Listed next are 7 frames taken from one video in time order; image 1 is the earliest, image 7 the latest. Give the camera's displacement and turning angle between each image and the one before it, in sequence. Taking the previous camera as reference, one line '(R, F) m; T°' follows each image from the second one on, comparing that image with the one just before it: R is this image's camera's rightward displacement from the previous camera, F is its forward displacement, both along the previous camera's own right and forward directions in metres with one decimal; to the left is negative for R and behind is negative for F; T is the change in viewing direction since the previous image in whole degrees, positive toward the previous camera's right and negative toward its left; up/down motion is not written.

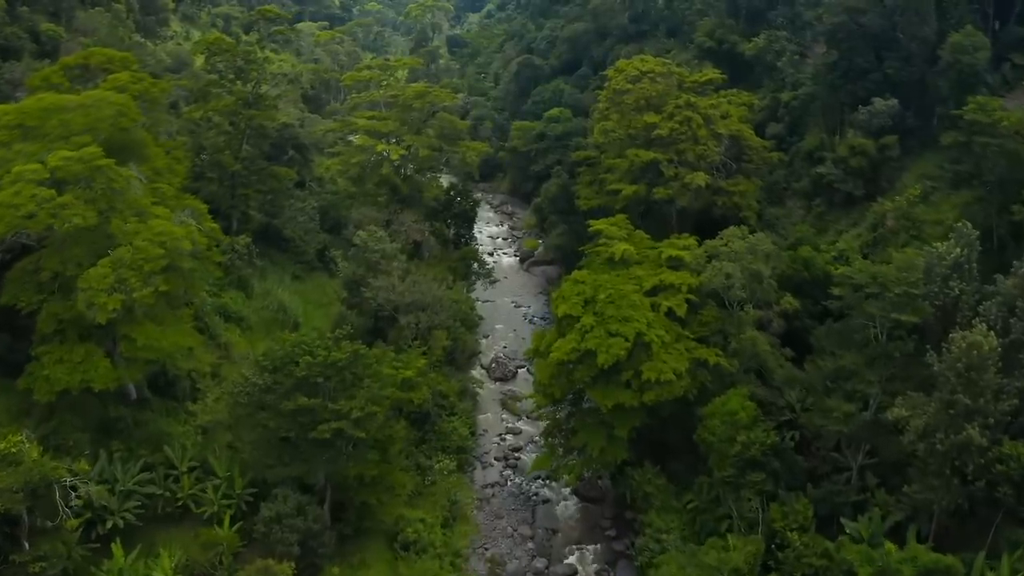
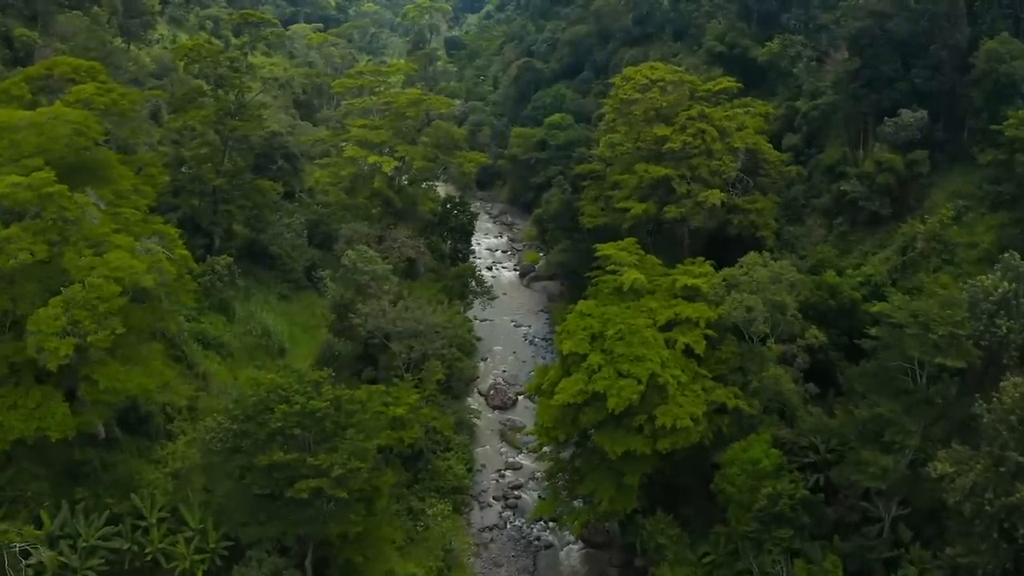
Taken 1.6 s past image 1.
(0.0, +1.7) m; 0°
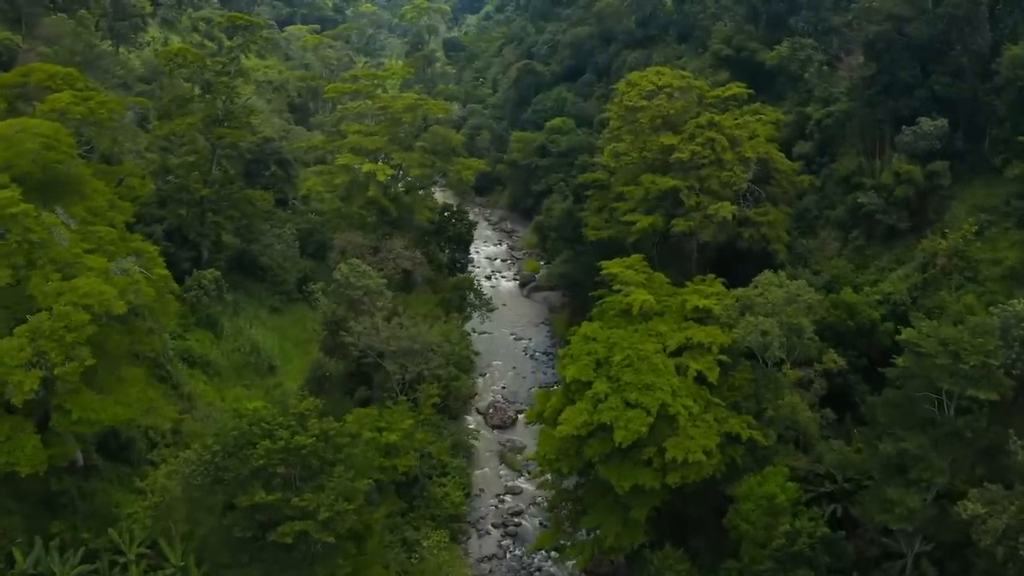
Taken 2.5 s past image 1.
(0.0, +1.0) m; 0°
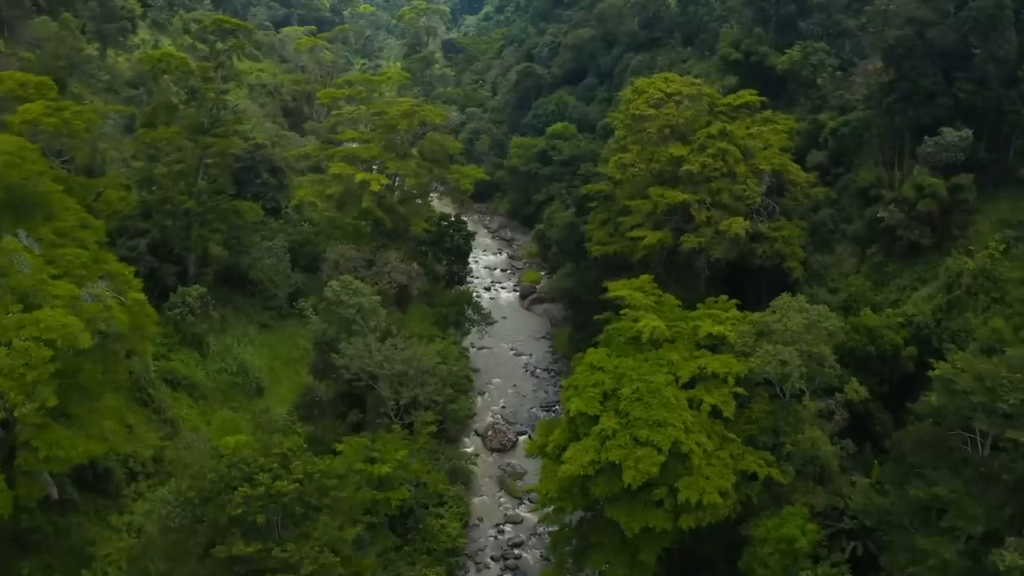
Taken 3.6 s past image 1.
(0.0, +1.1) m; 0°
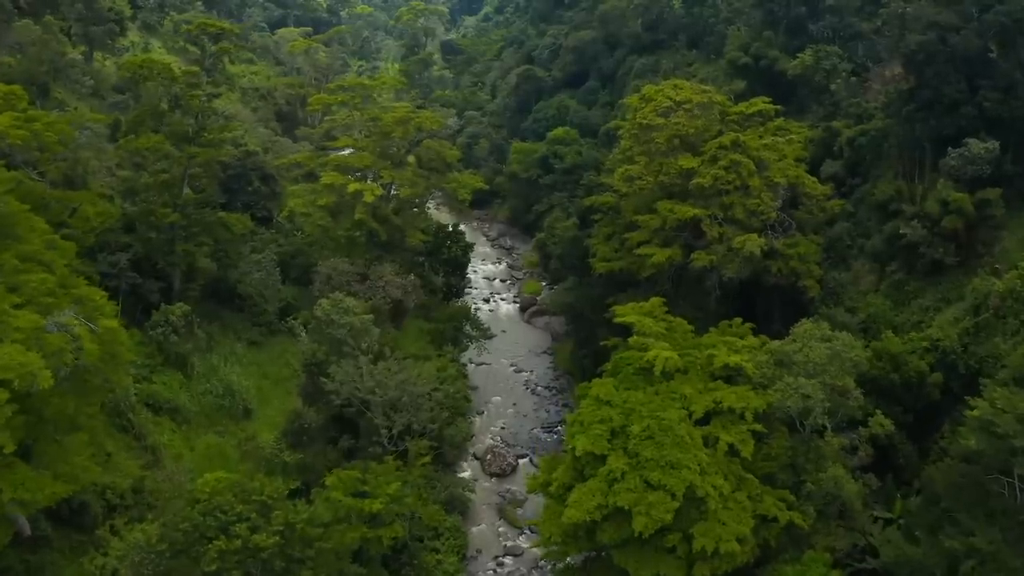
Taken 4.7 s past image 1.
(0.0, +1.1) m; 0°
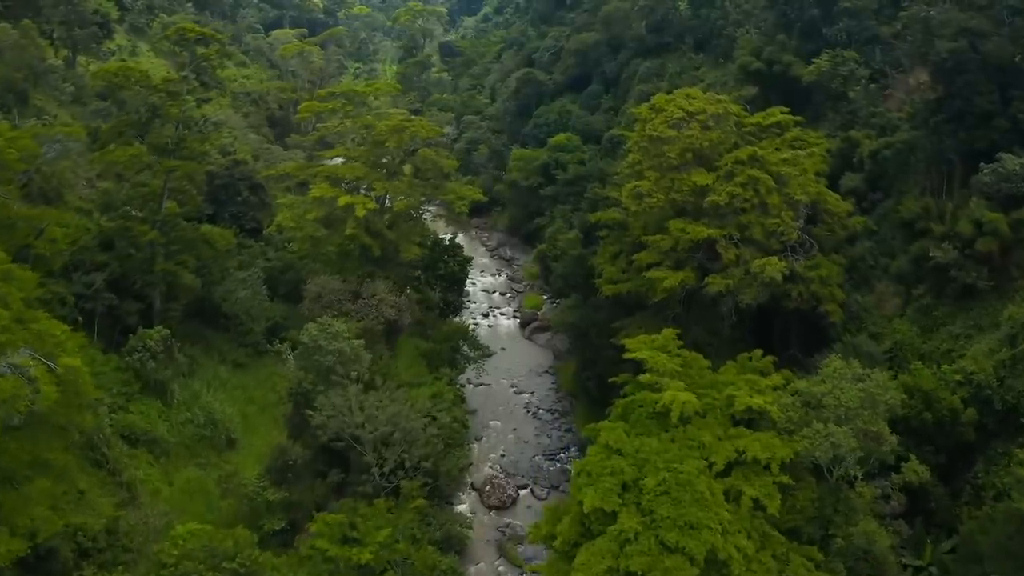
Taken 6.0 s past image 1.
(0.0, +1.3) m; 0°
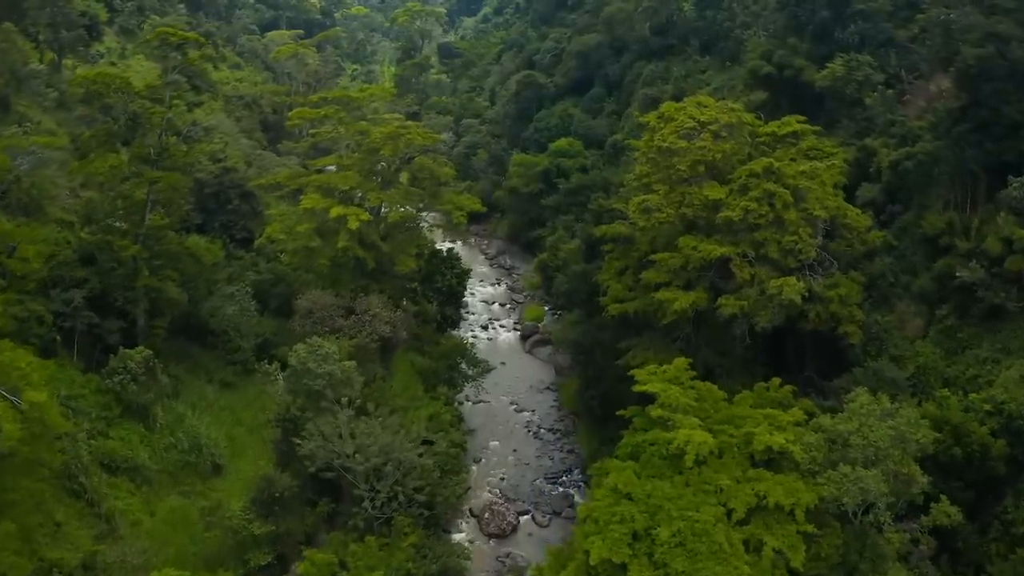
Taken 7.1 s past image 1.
(0.0, +1.0) m; 0°
